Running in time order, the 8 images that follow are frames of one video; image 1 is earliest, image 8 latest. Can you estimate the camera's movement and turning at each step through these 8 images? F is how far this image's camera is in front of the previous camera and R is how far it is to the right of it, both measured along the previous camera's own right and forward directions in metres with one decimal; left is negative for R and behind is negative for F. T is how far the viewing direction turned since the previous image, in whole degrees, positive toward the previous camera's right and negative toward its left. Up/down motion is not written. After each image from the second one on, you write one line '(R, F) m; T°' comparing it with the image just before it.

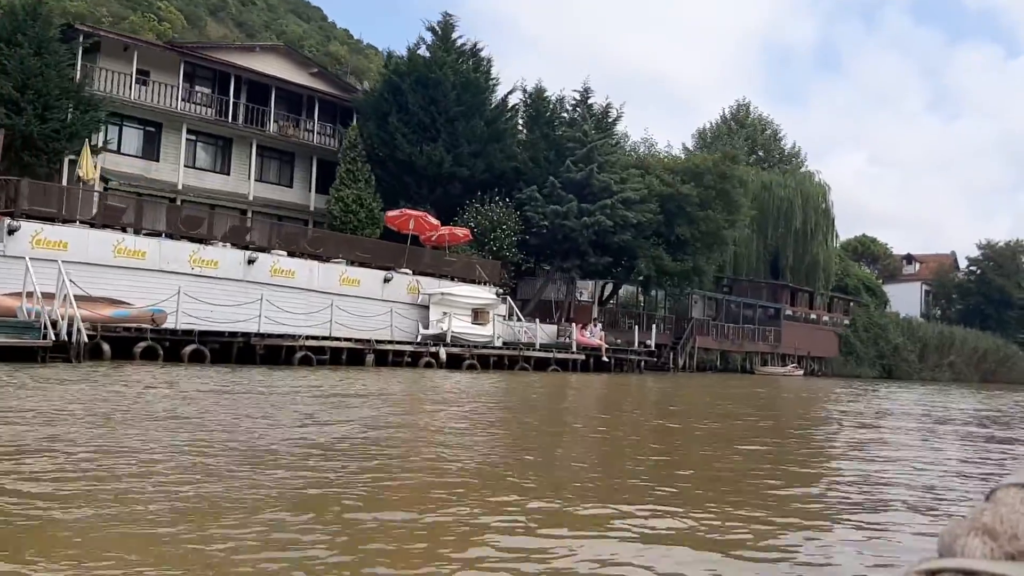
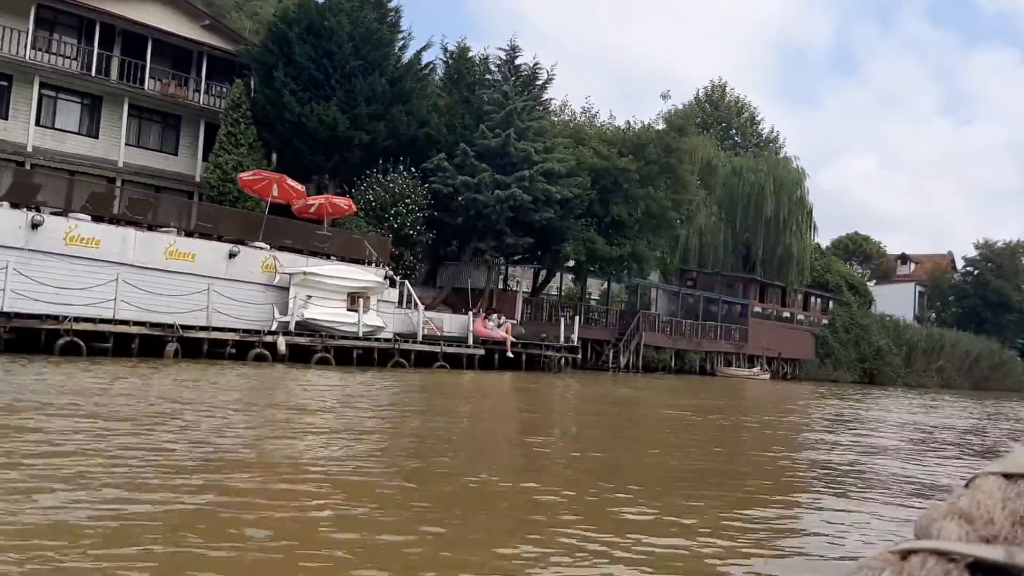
(+2.8, +4.3) m; 0°
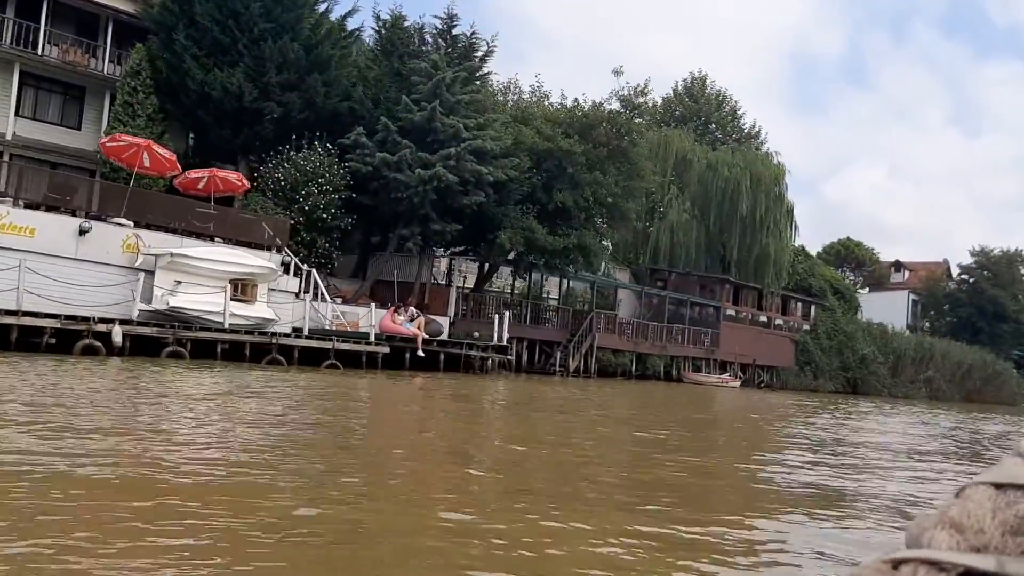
(+1.9, +2.9) m; 0°
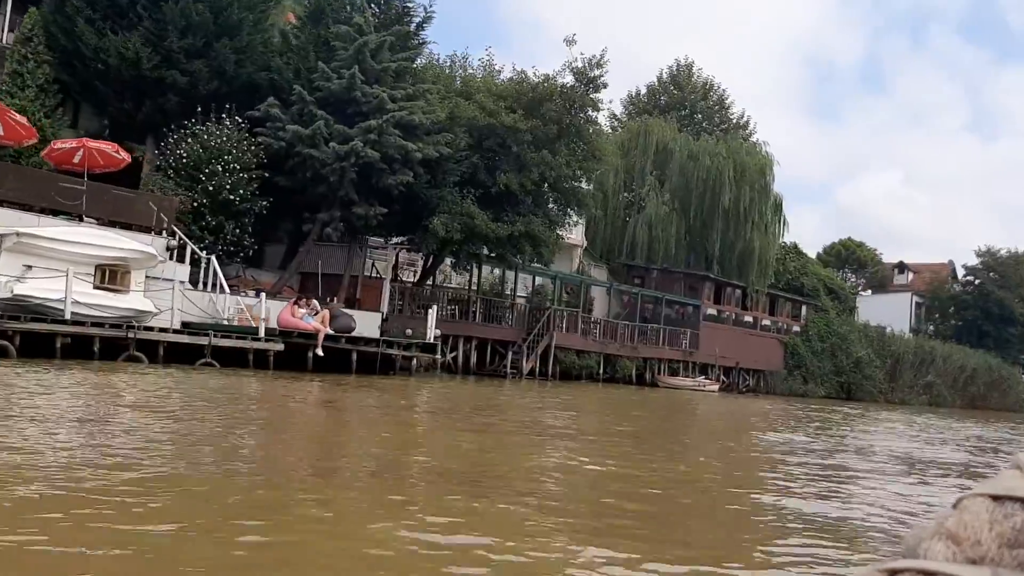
(+1.7, +2.7) m; -1°
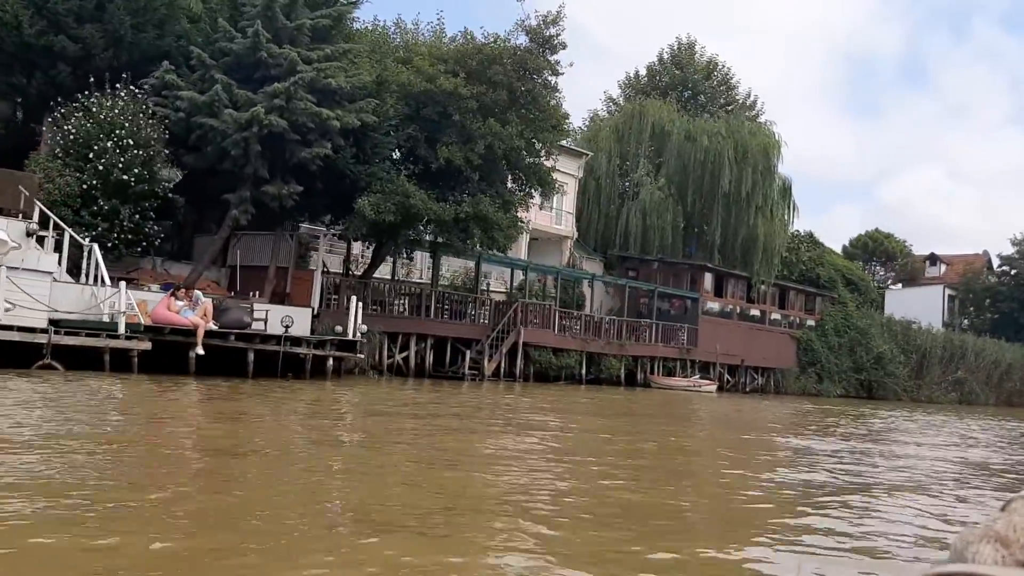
(+1.9, +3.0) m; -2°
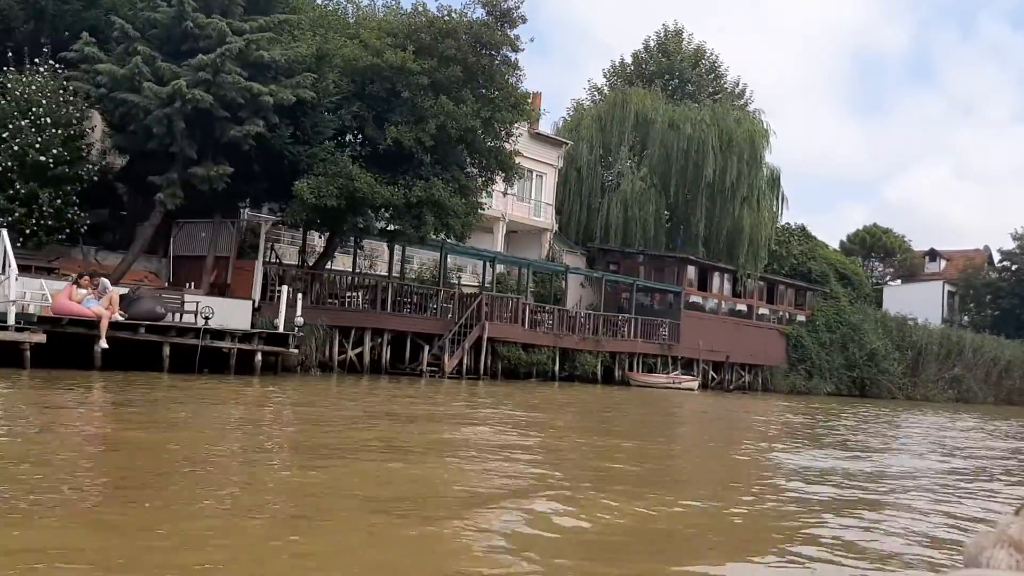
(+1.0, +1.4) m; 0°
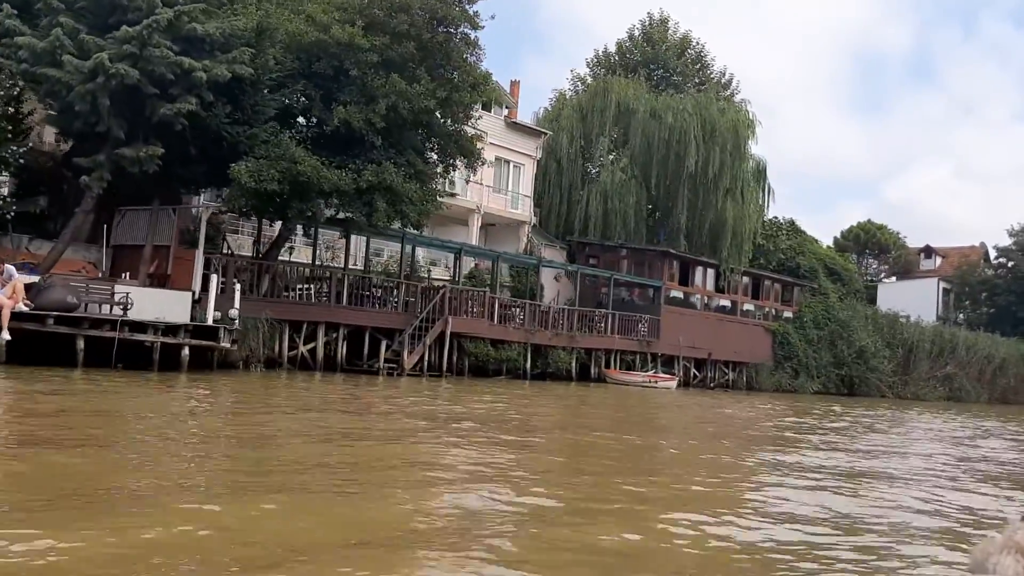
(+0.8, +1.2) m; 0°
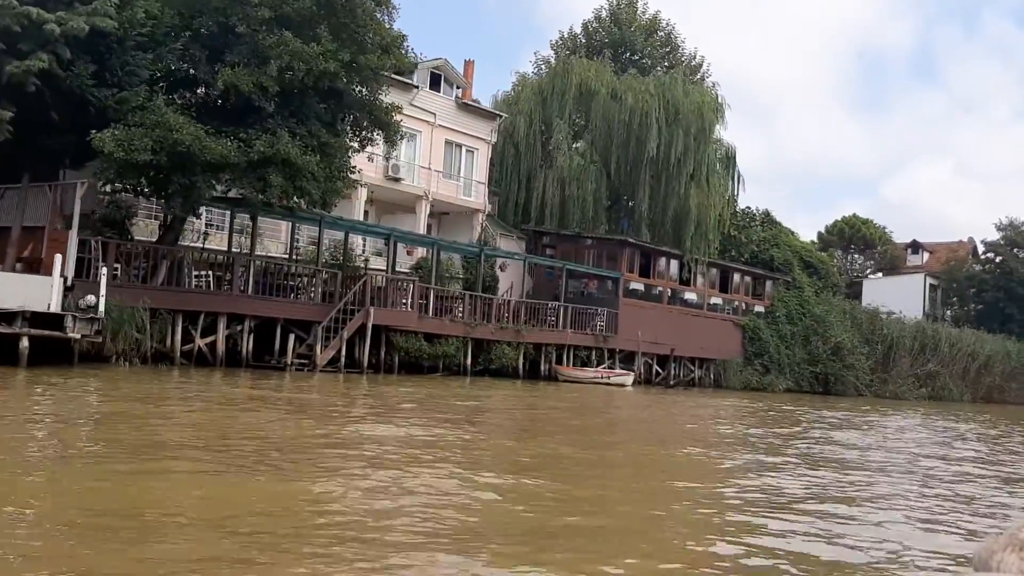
(+1.4, +2.0) m; 0°
